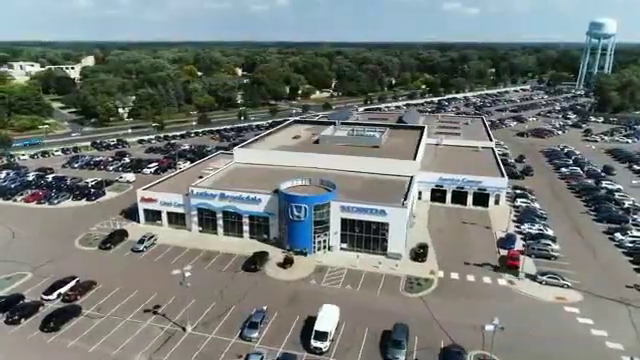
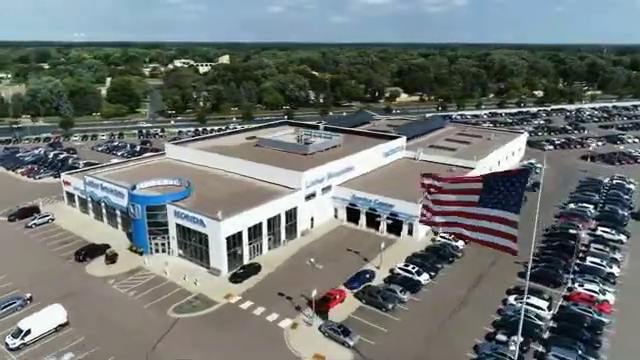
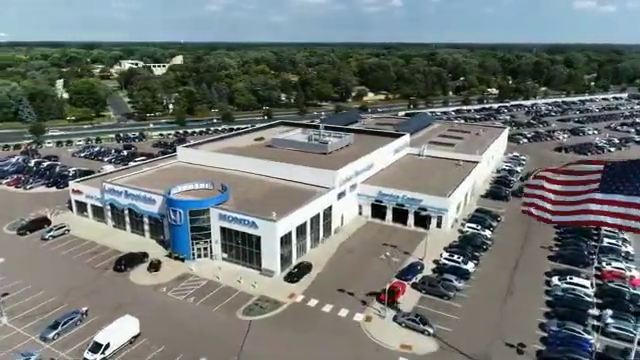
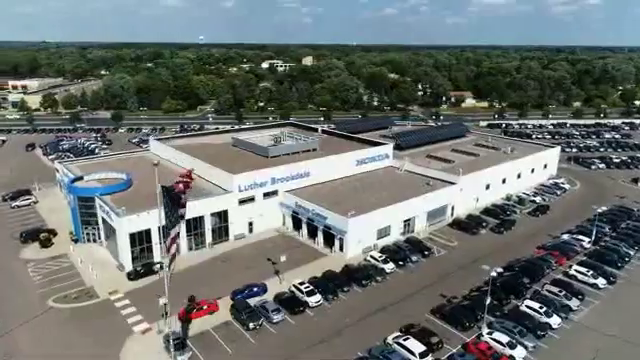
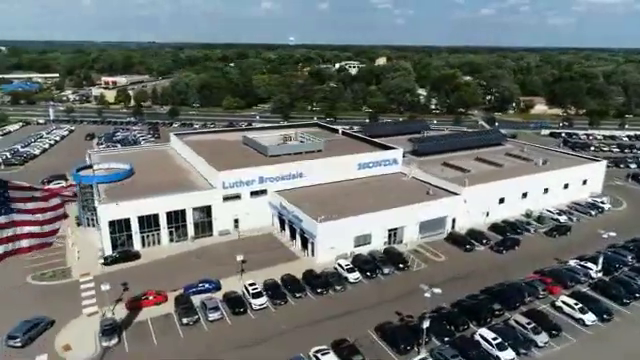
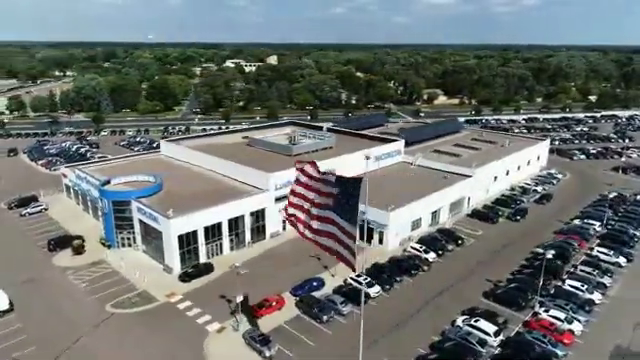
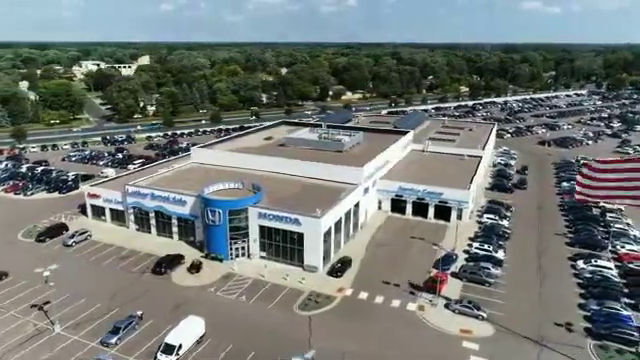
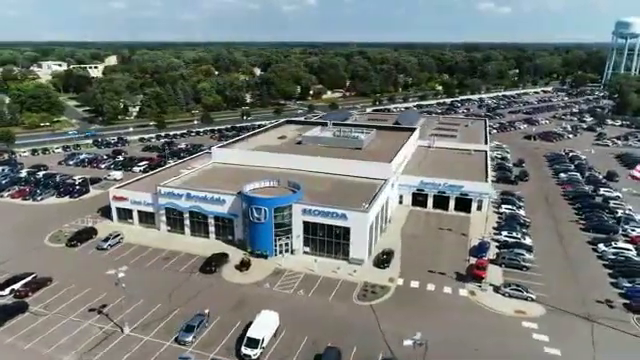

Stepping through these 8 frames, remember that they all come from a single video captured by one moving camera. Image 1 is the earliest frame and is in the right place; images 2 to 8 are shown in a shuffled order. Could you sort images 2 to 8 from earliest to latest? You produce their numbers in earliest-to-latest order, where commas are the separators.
8, 7, 3, 2, 6, 4, 5
